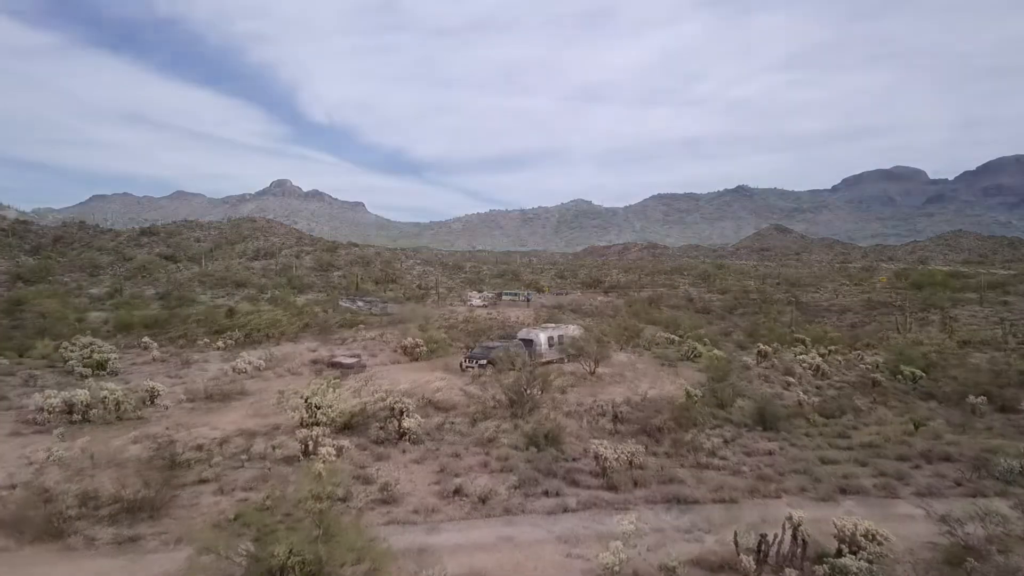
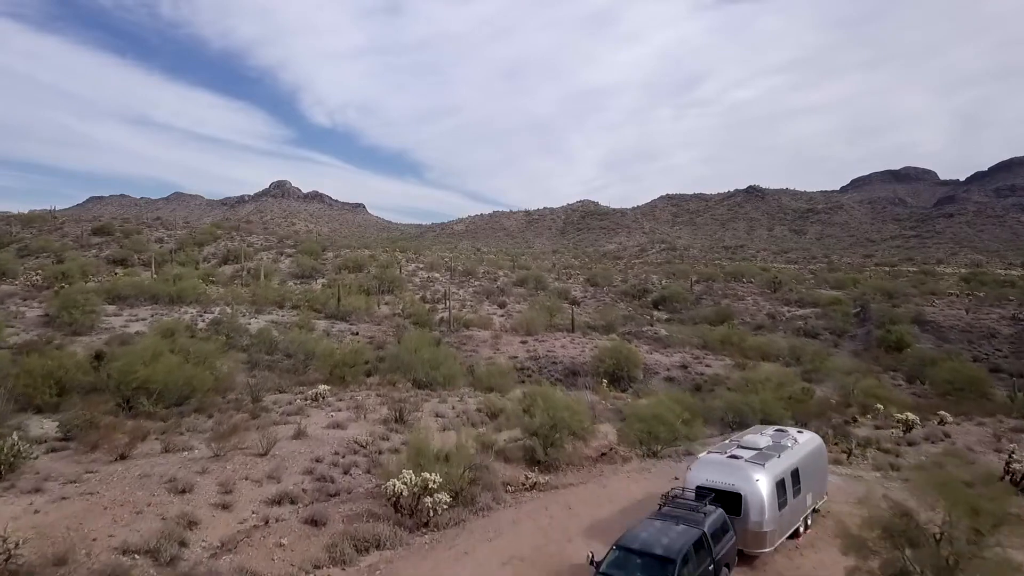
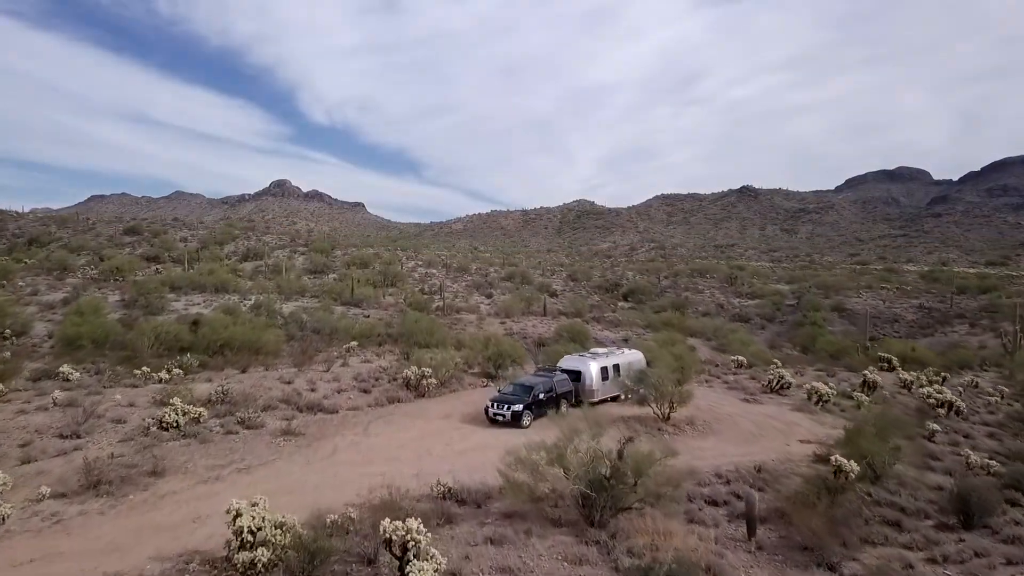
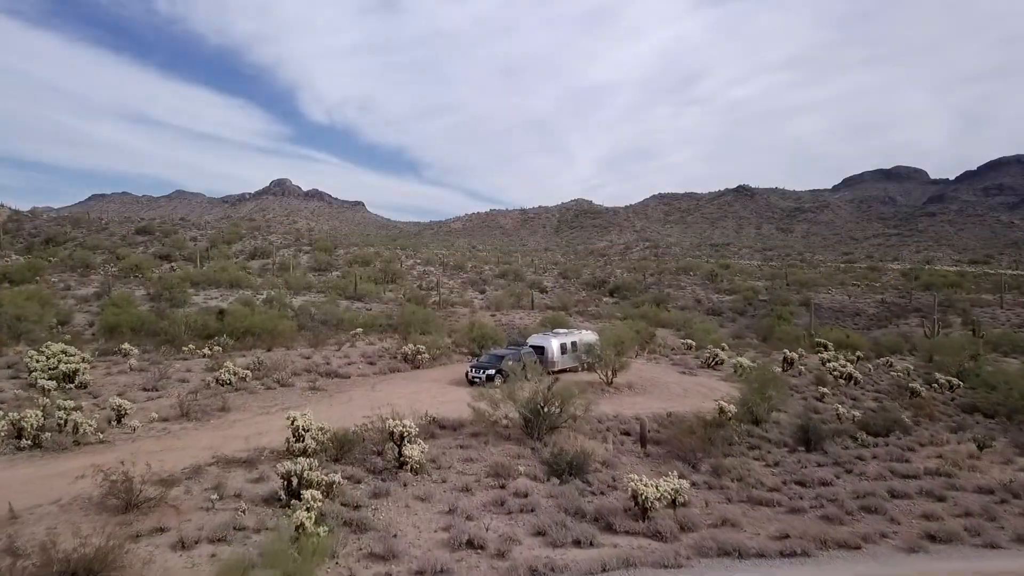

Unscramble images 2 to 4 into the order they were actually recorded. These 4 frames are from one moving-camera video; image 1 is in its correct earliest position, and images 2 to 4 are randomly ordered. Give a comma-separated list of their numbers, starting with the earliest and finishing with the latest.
4, 3, 2
